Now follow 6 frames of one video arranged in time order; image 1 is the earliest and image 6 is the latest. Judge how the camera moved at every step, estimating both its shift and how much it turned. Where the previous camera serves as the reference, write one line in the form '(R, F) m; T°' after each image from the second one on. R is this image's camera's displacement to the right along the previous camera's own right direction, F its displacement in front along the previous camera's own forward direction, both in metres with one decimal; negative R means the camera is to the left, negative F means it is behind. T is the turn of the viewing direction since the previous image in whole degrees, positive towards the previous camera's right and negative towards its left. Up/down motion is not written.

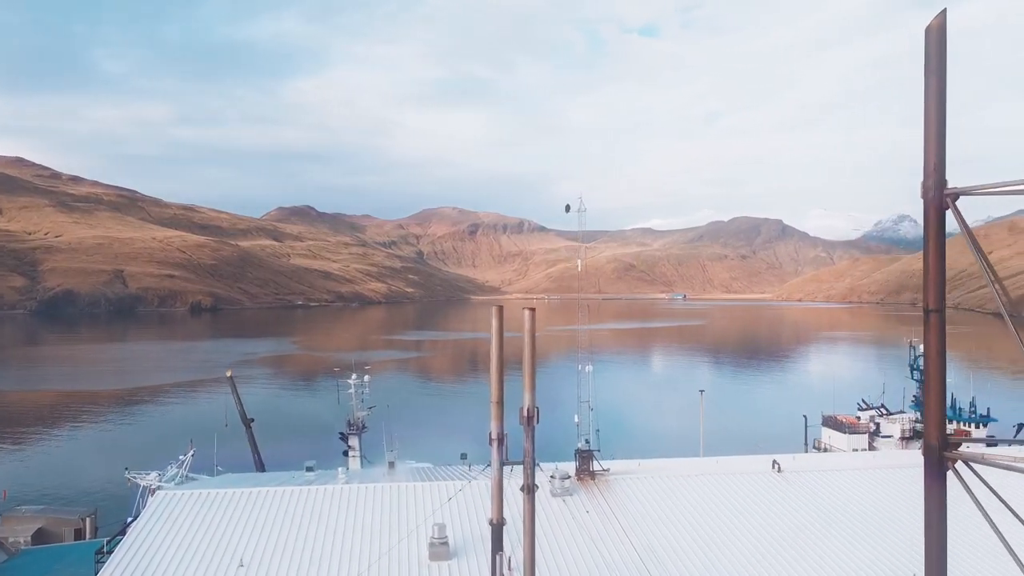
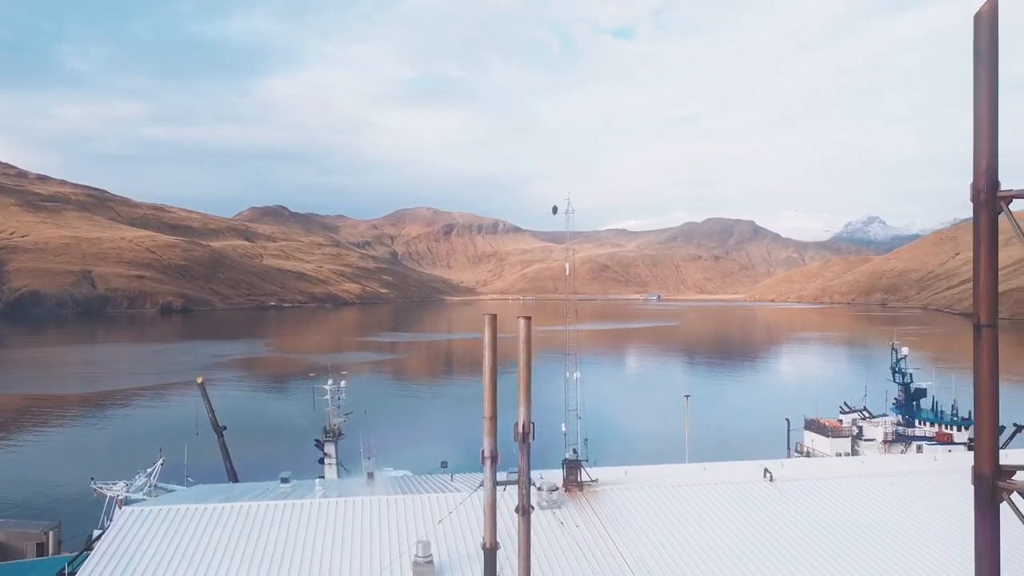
(-0.3, +1.0) m; +2°
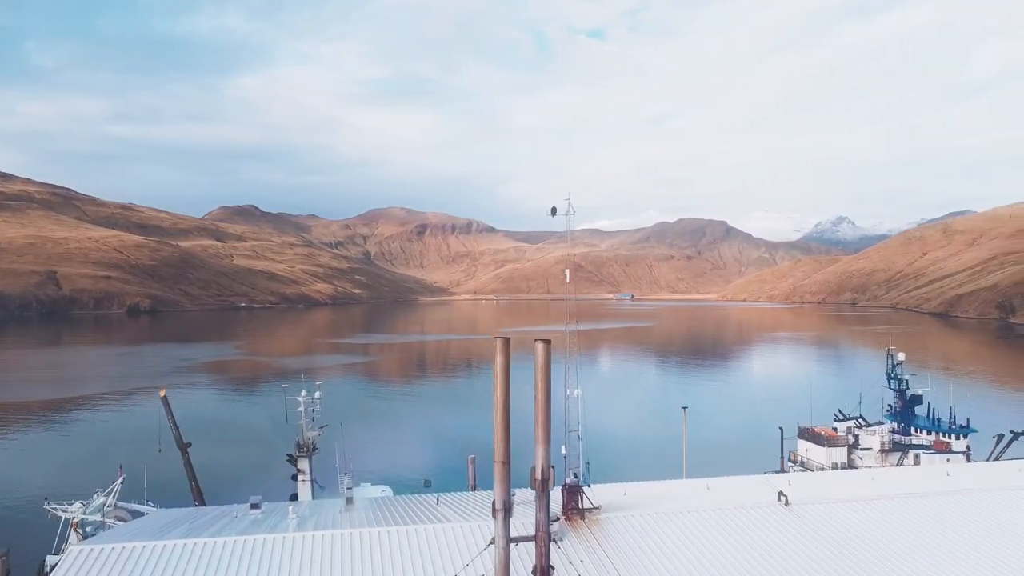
(-0.6, +2.4) m; +2°
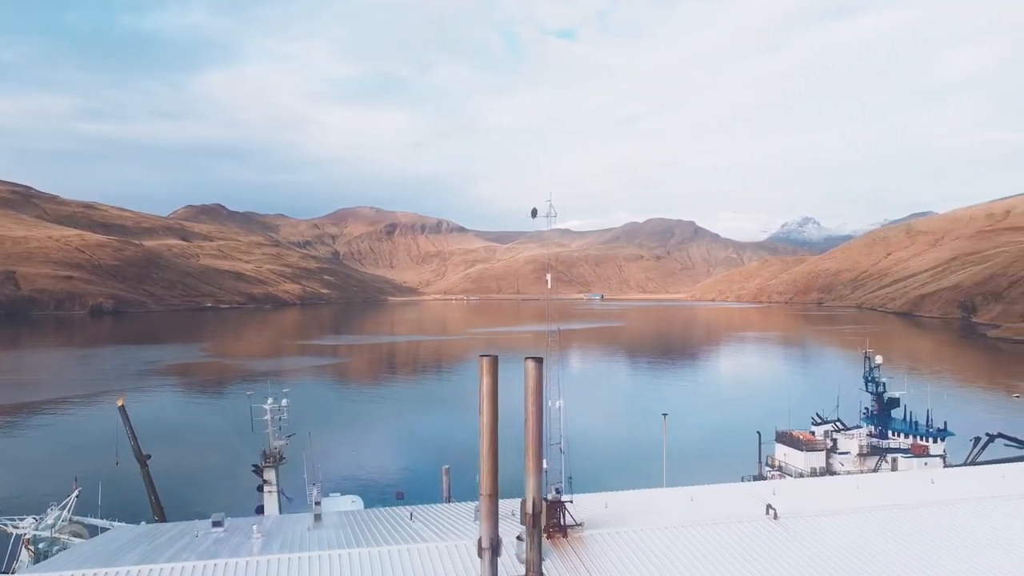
(-0.2, +1.2) m; +2°
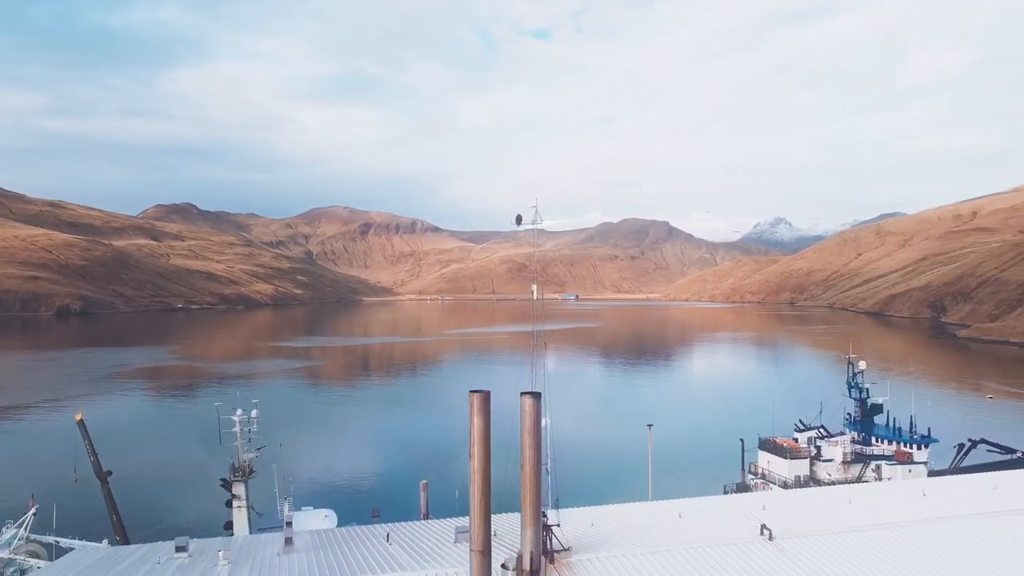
(-0.2, +1.3) m; +2°
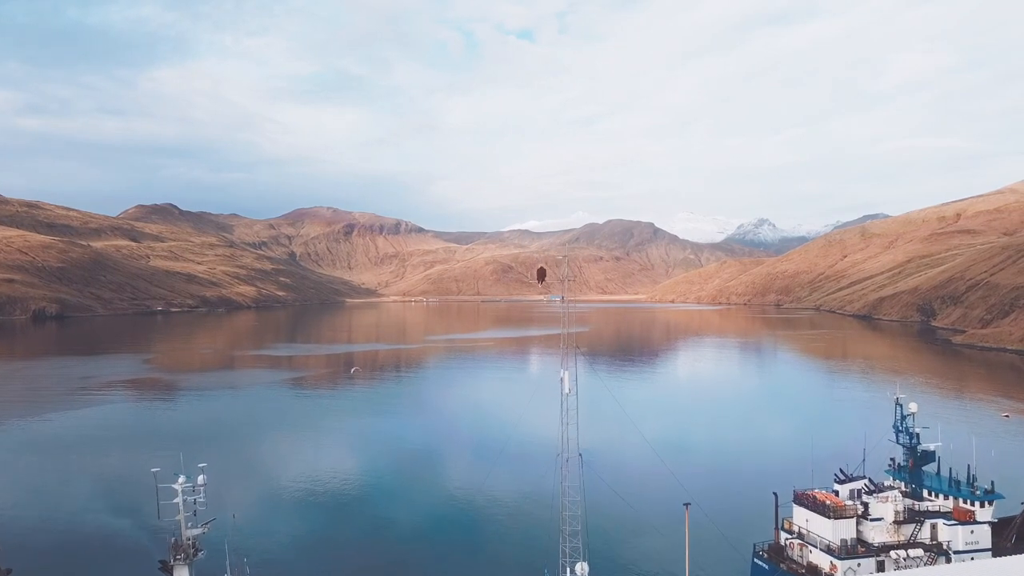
(-0.7, +6.9) m; +1°
